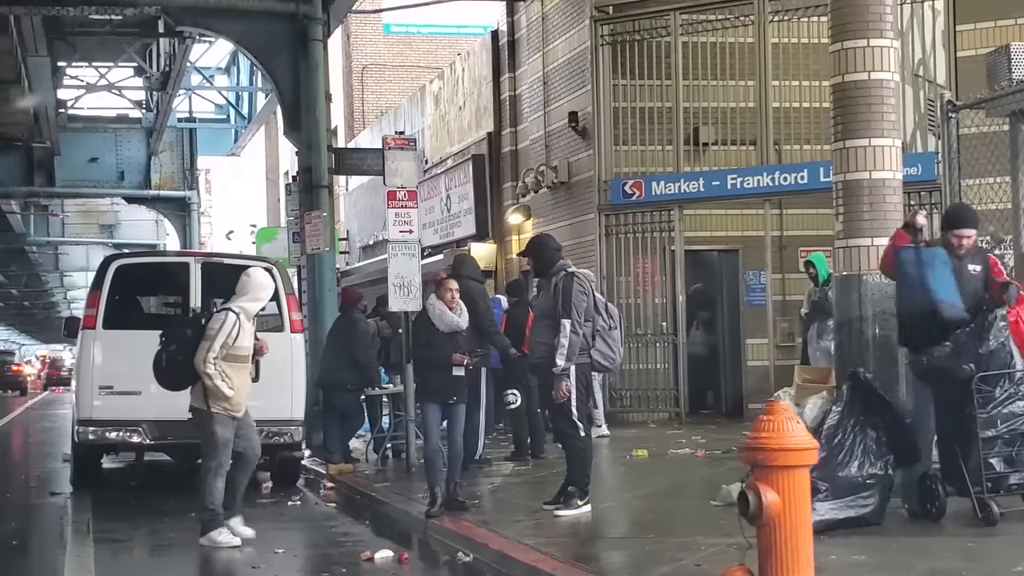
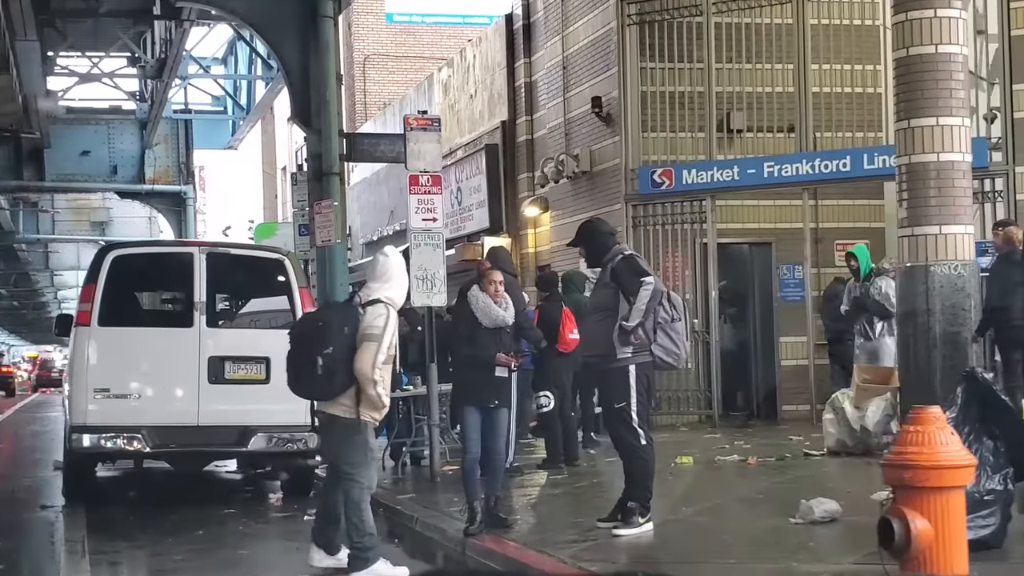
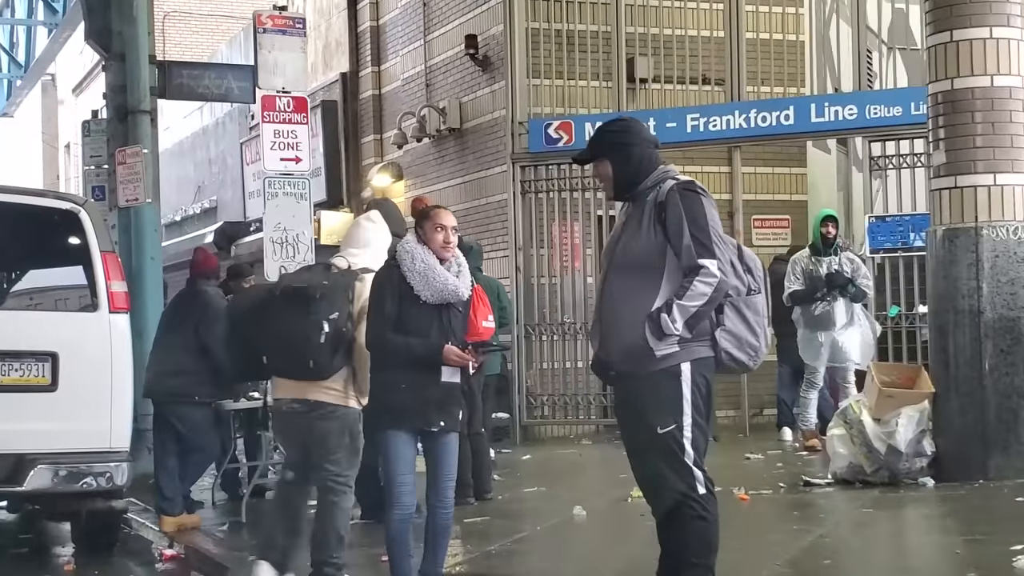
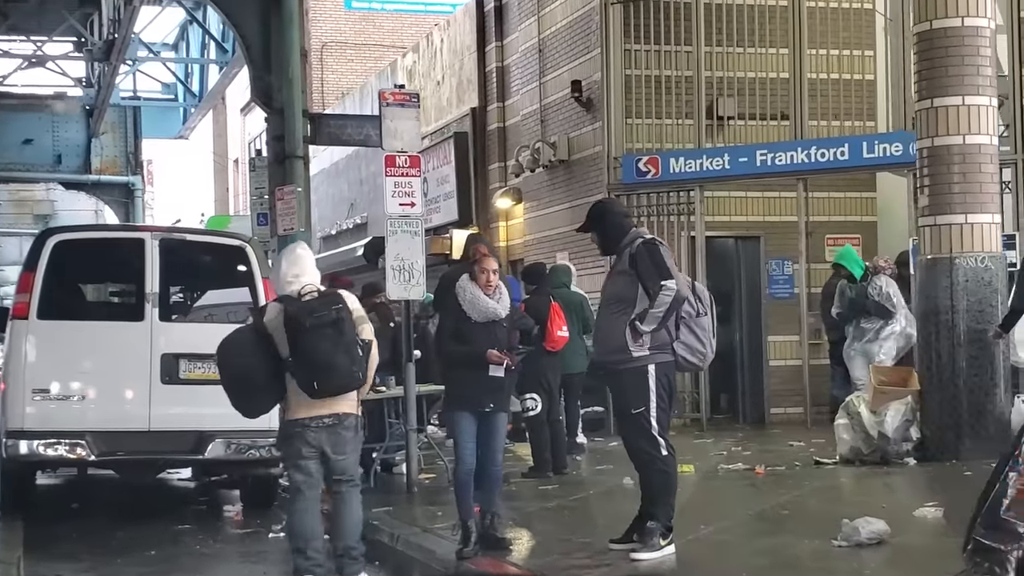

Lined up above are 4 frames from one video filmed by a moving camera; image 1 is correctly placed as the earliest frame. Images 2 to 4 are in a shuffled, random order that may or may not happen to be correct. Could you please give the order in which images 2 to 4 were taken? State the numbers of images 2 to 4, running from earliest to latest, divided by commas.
2, 4, 3
